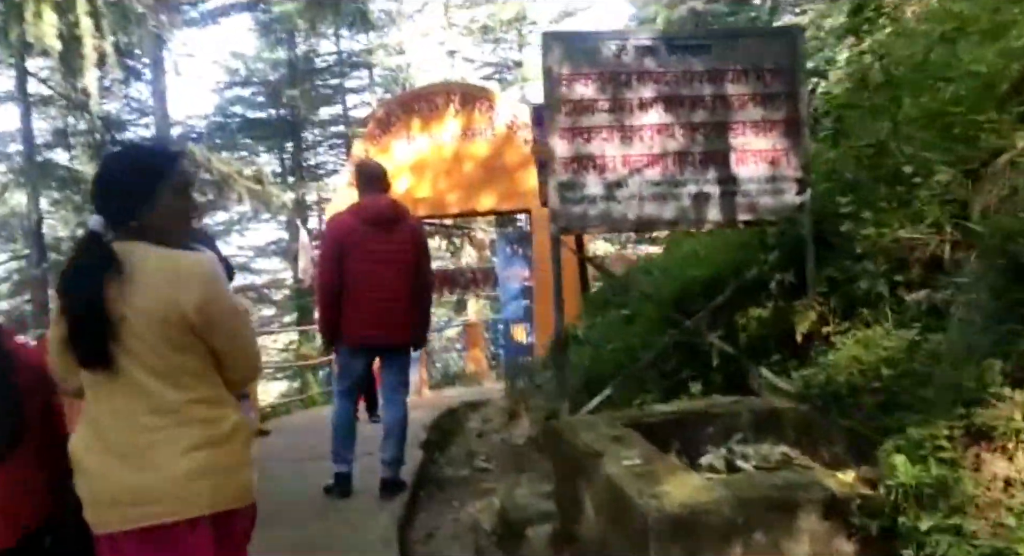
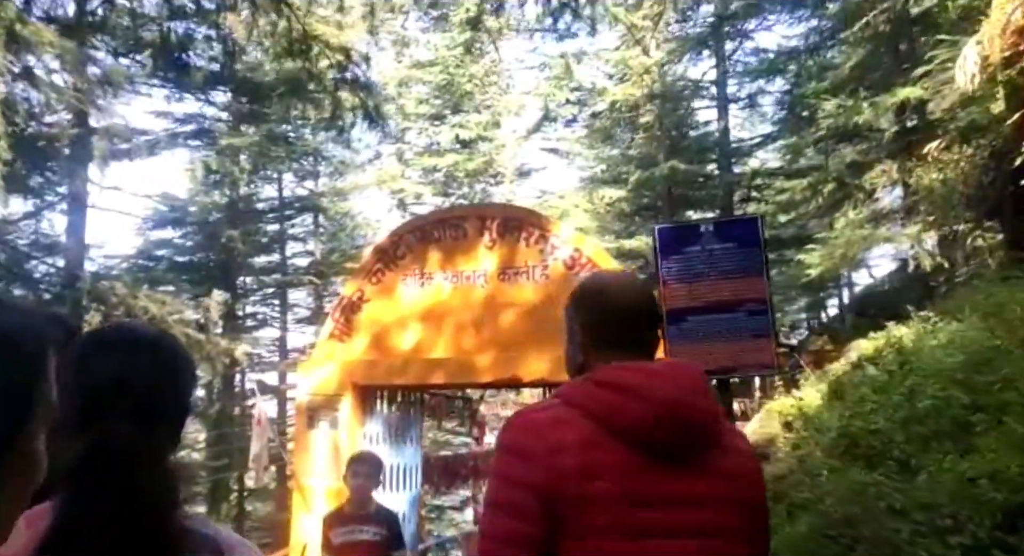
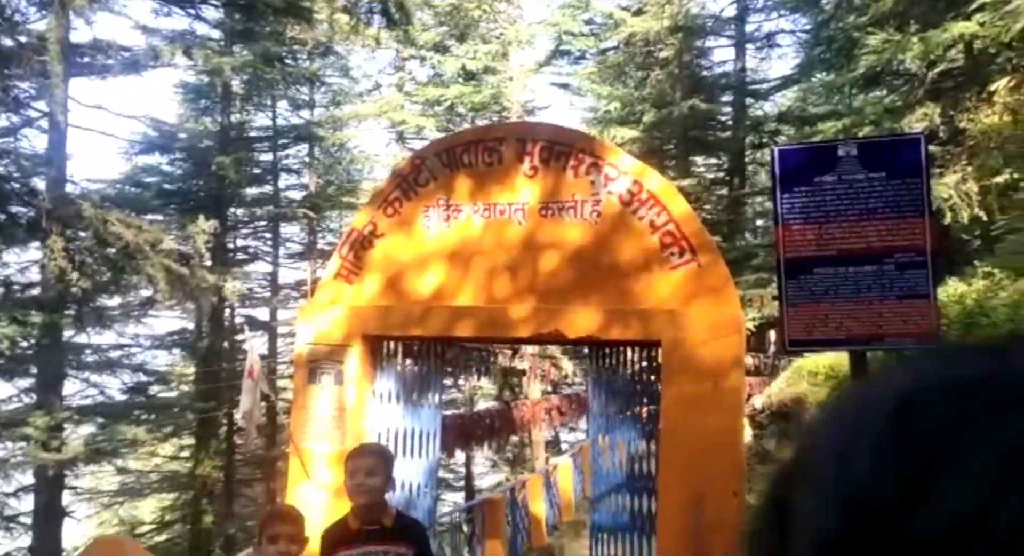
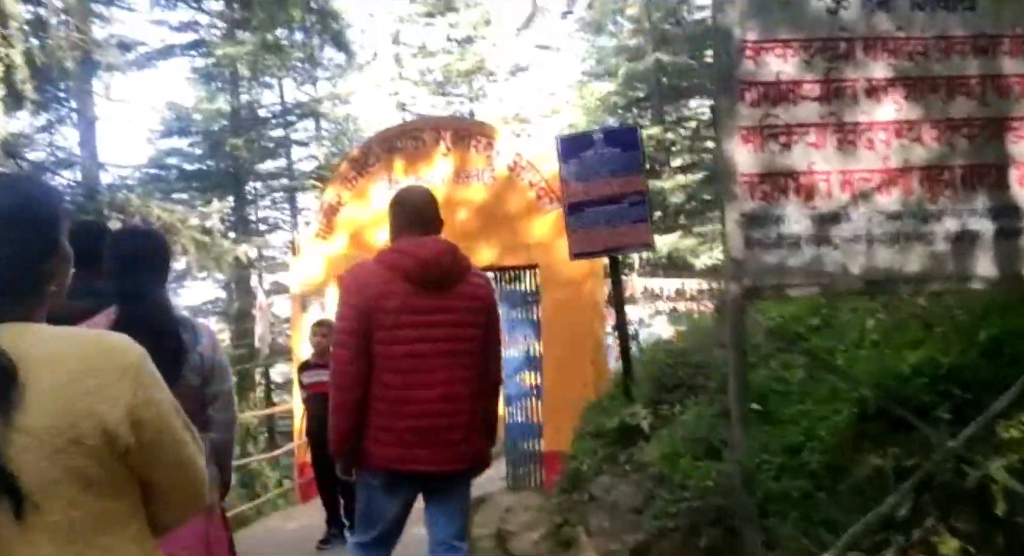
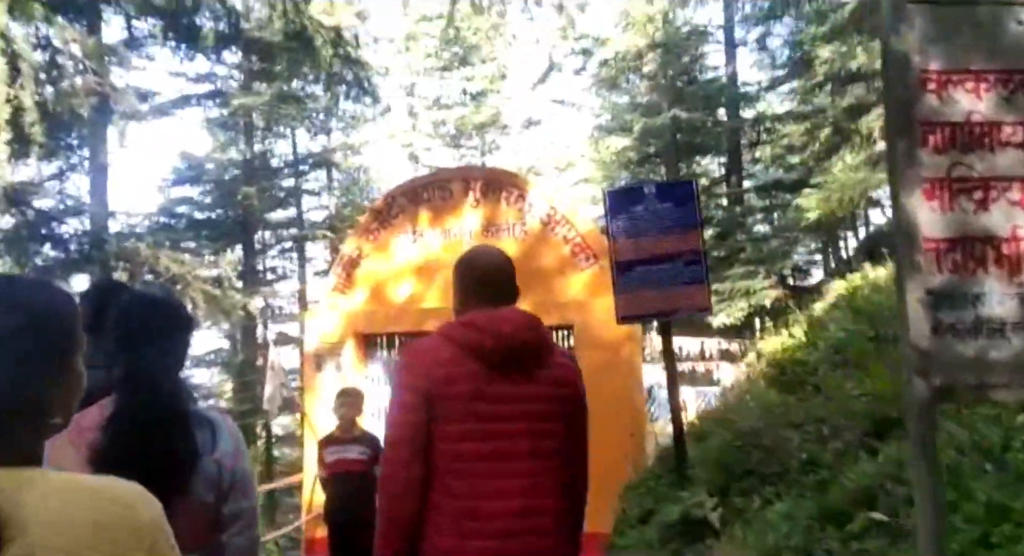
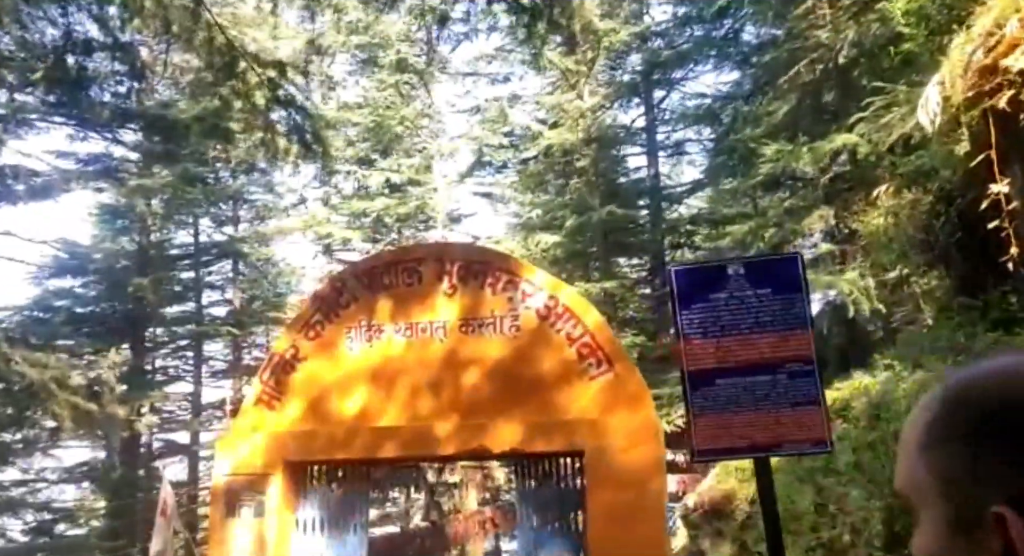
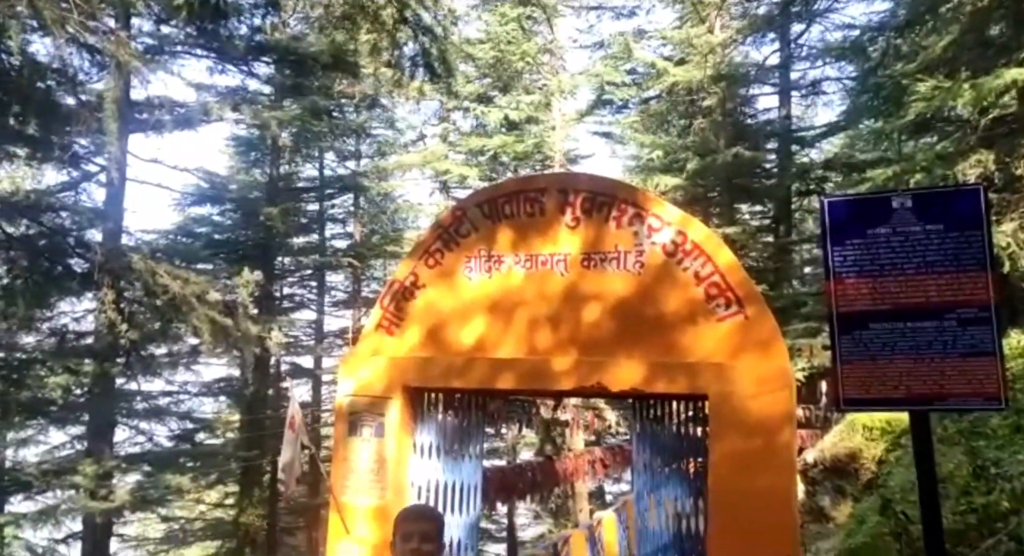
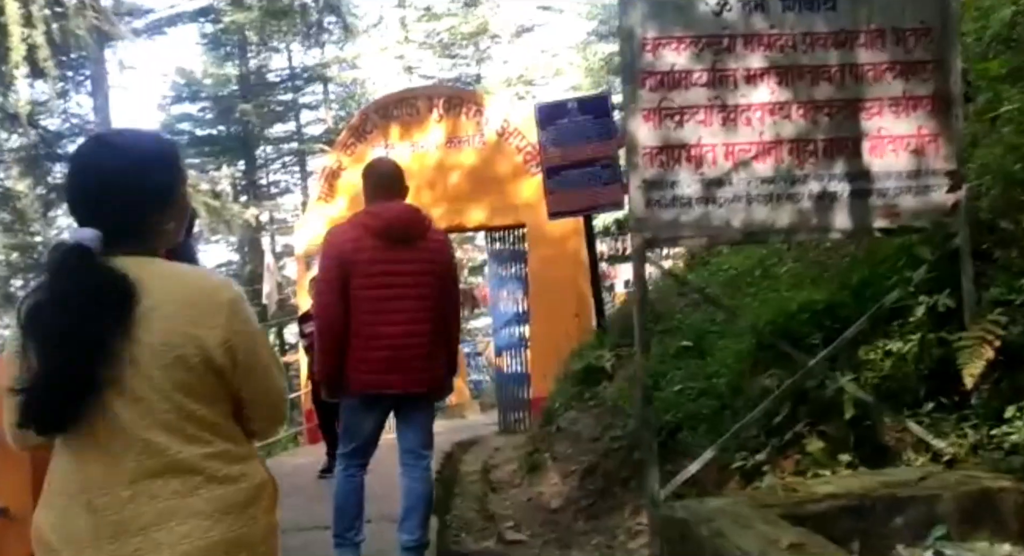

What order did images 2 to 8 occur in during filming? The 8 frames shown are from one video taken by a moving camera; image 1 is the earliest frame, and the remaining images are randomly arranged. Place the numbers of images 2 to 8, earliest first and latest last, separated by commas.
8, 4, 5, 2, 6, 7, 3
